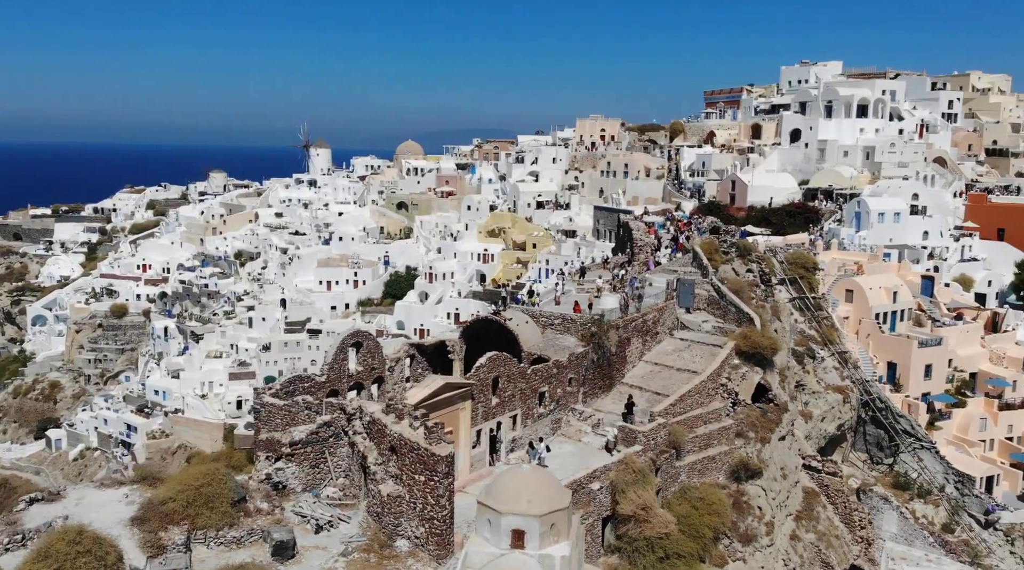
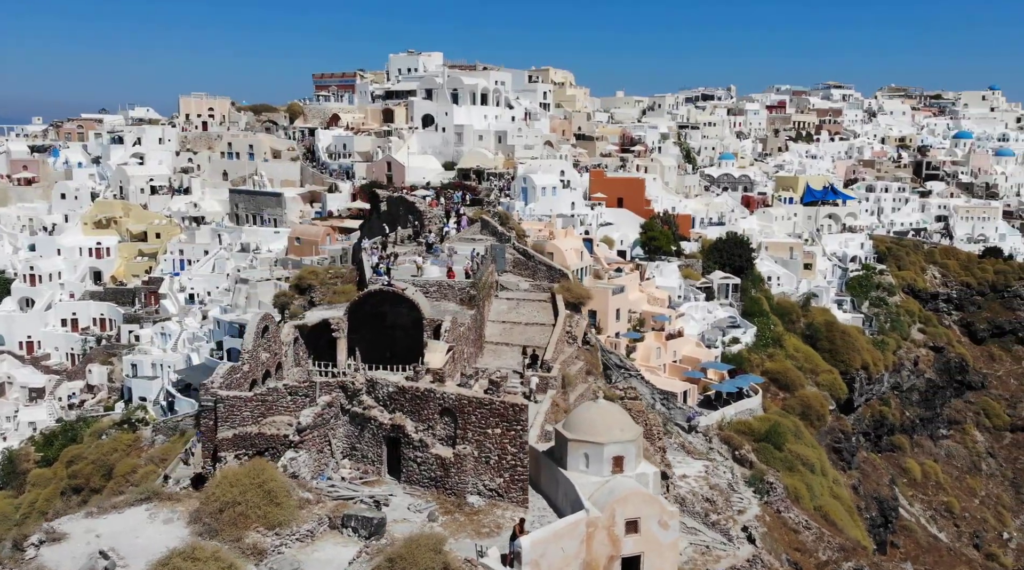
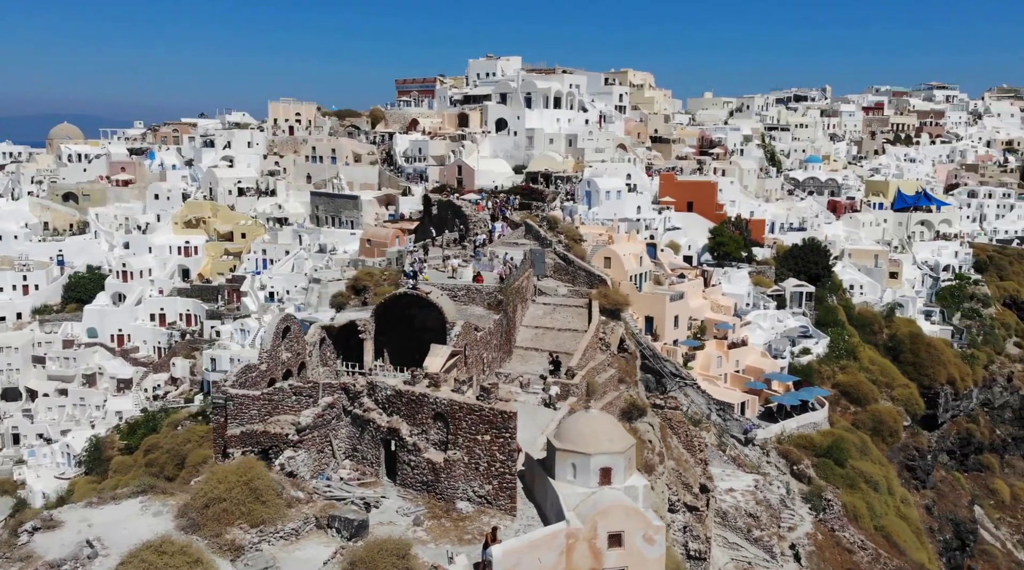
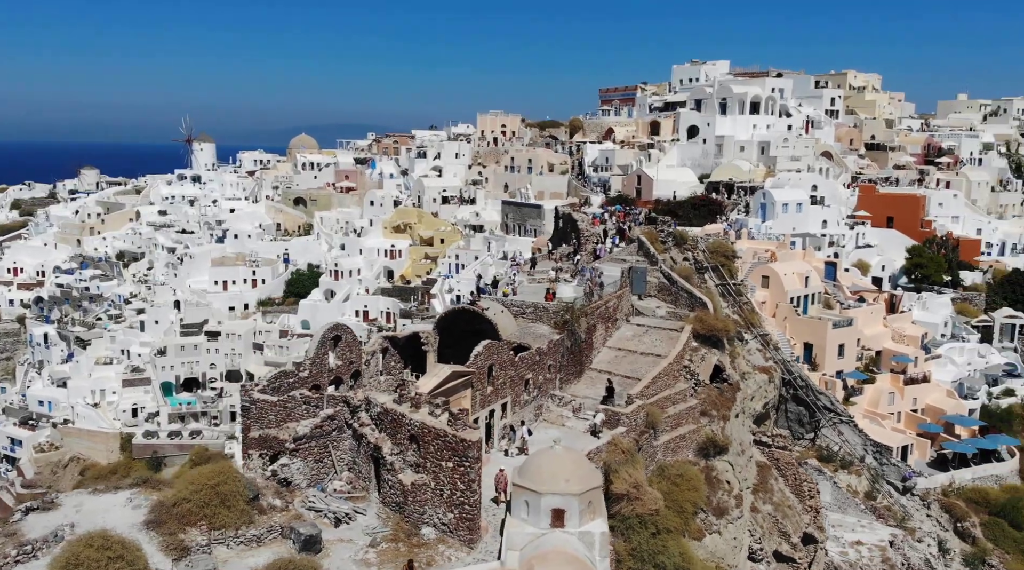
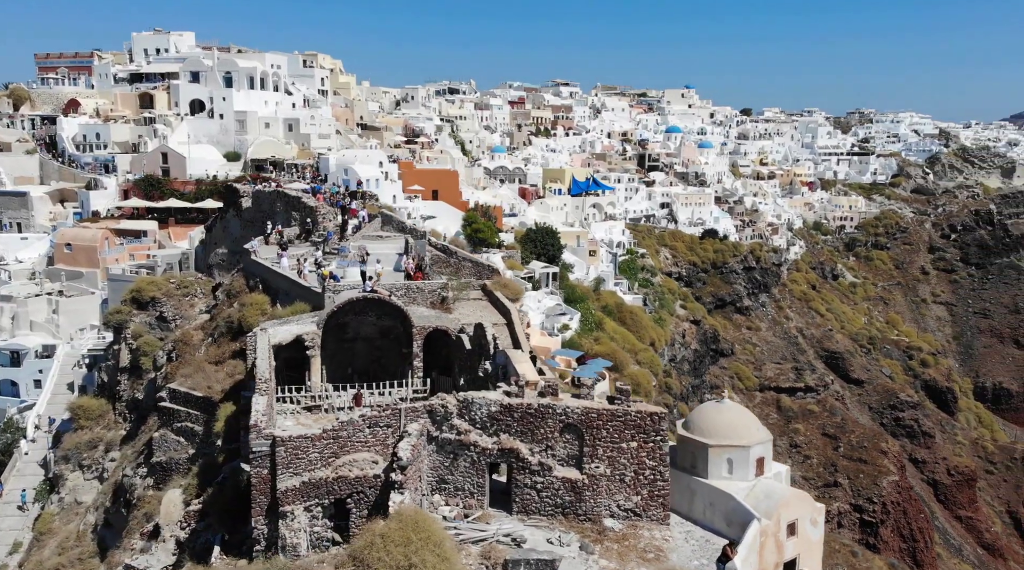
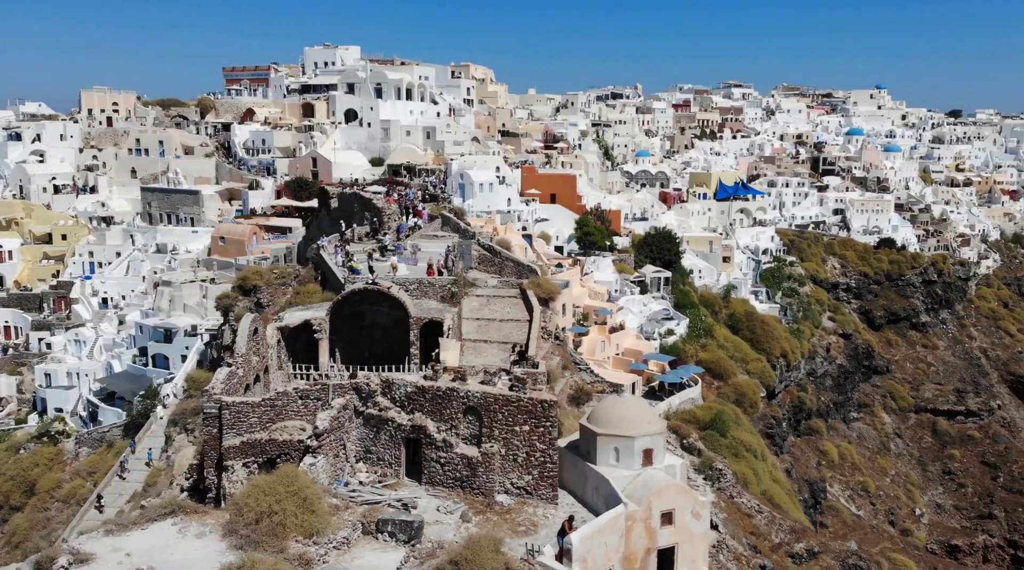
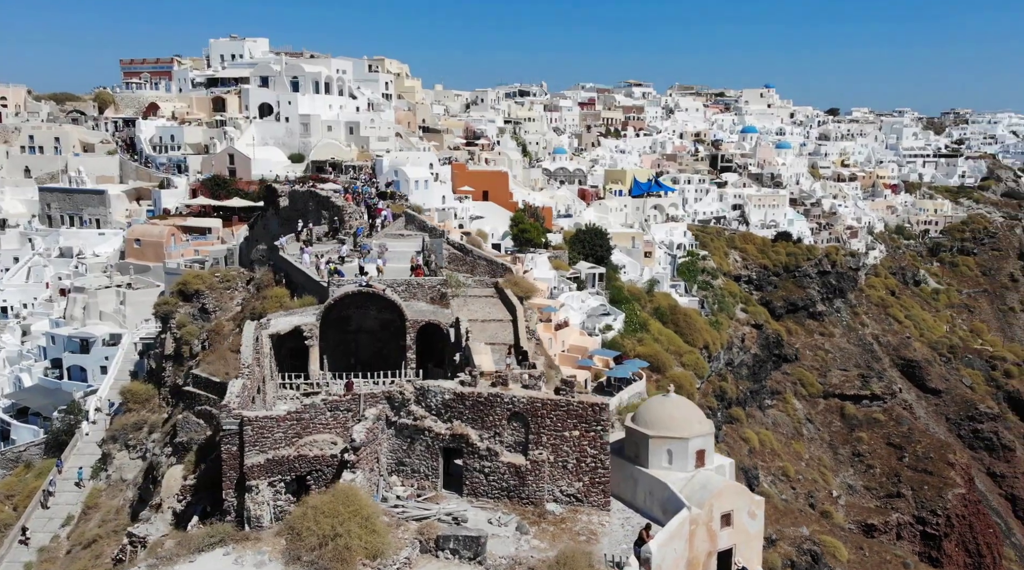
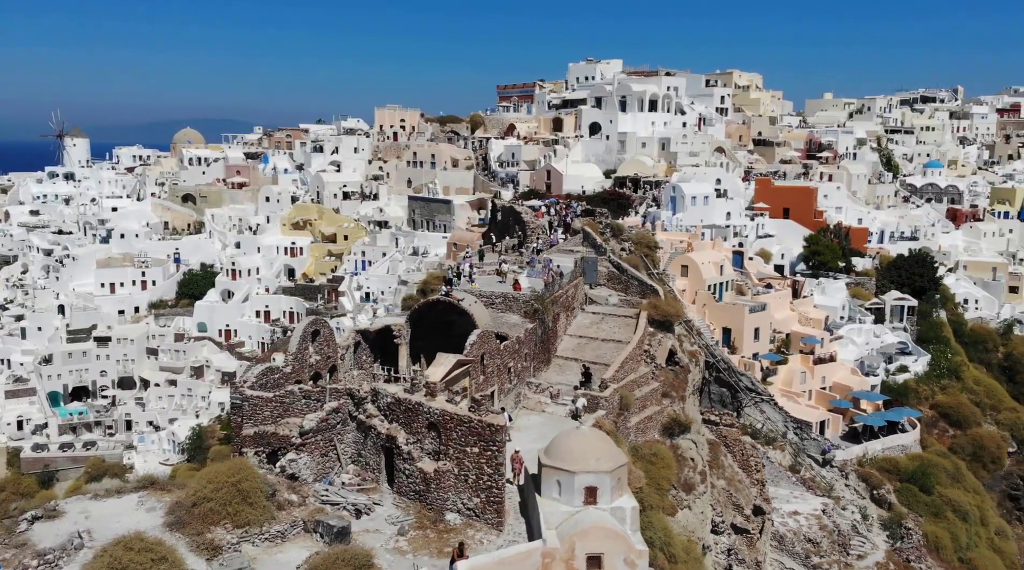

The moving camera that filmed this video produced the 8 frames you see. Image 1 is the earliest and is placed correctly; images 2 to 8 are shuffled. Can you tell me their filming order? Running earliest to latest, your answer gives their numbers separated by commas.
4, 8, 3, 2, 6, 7, 5
